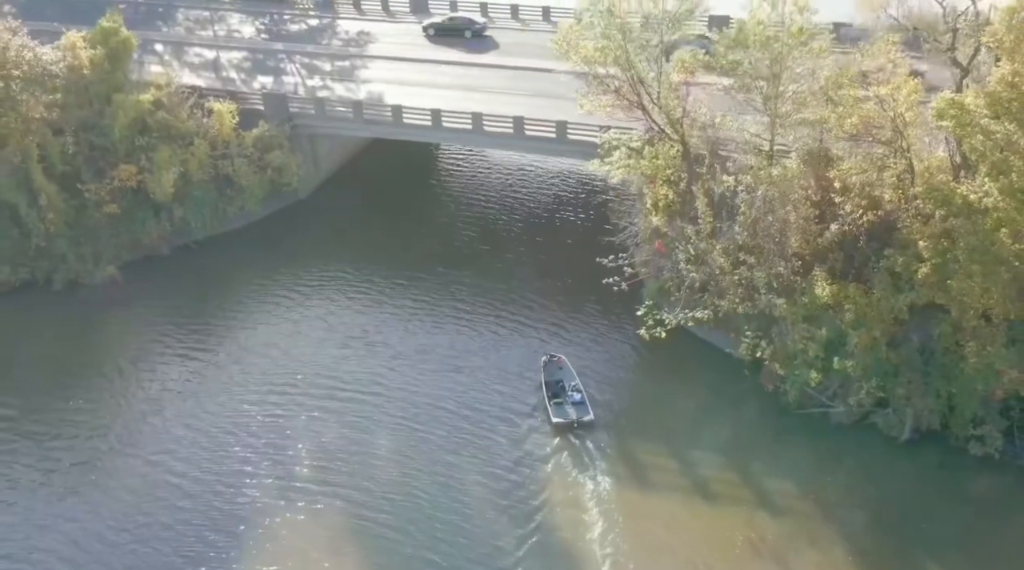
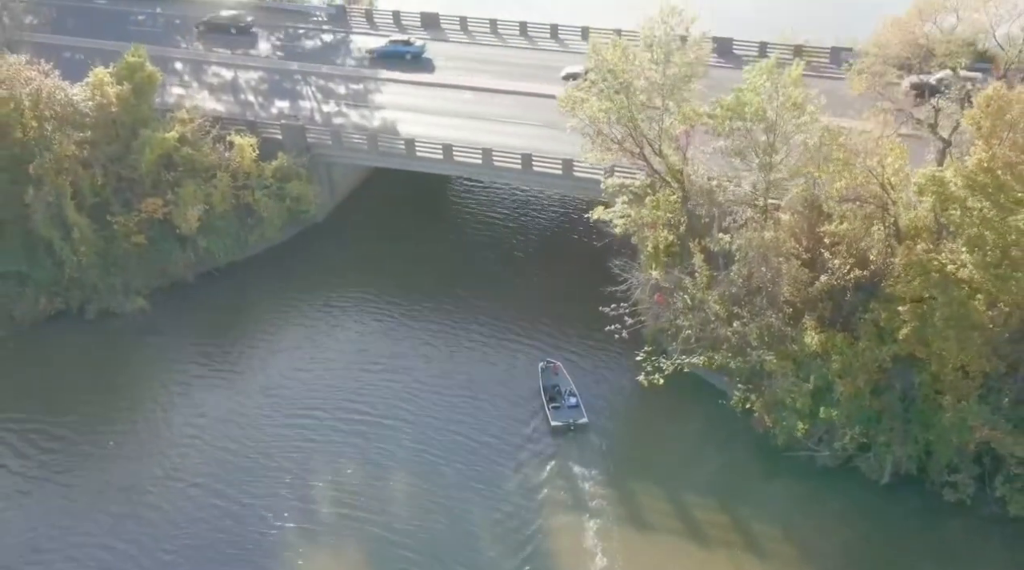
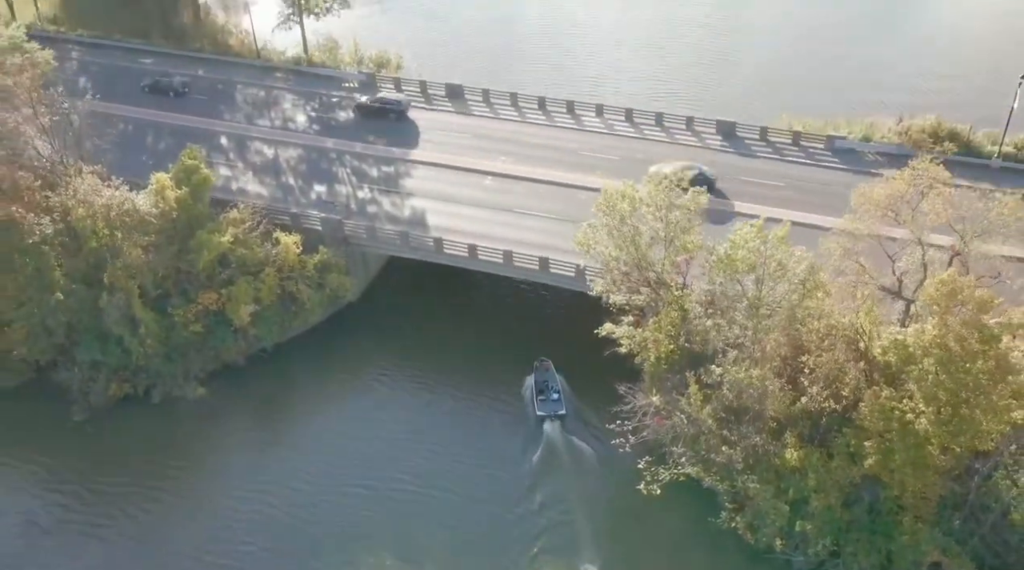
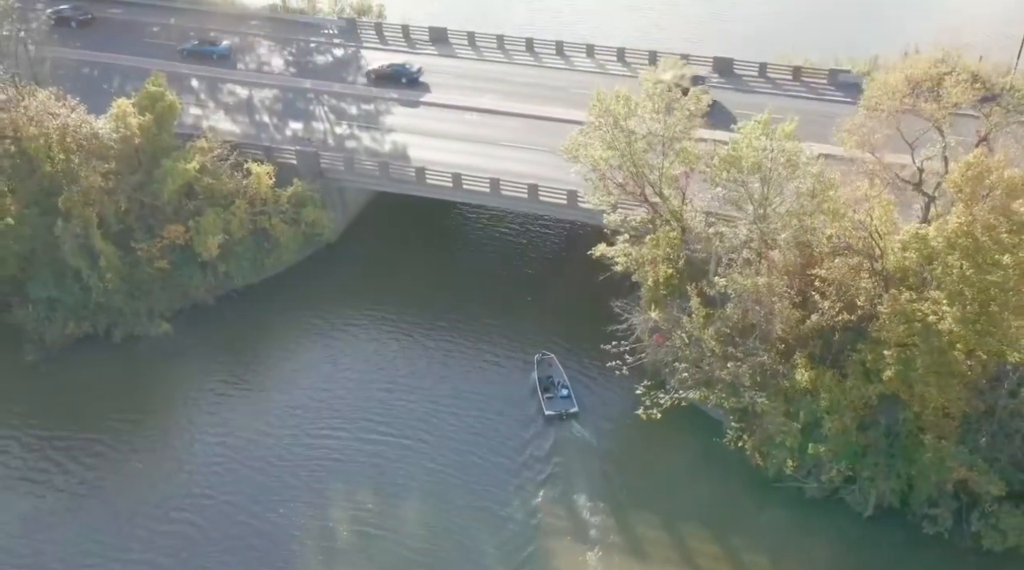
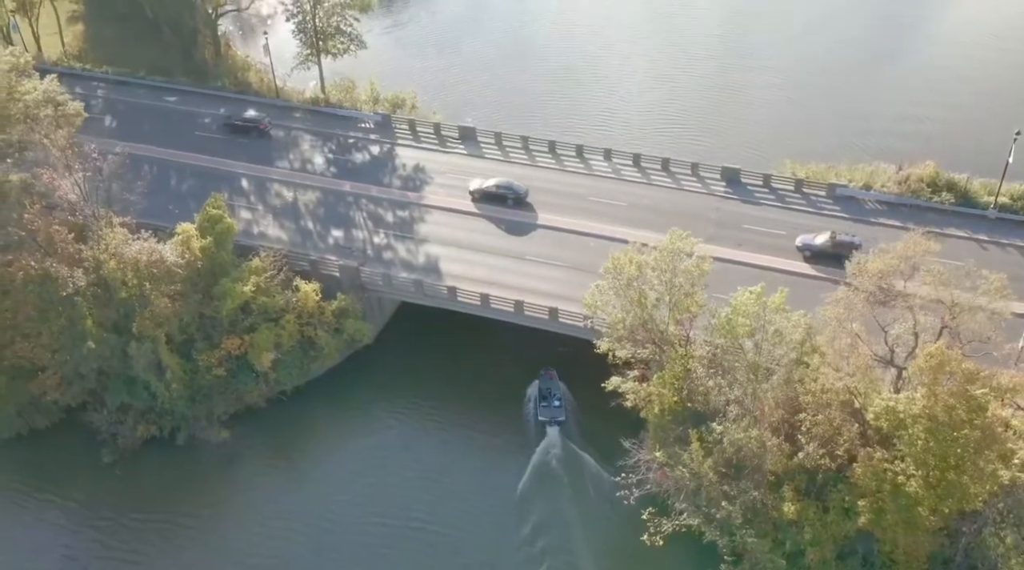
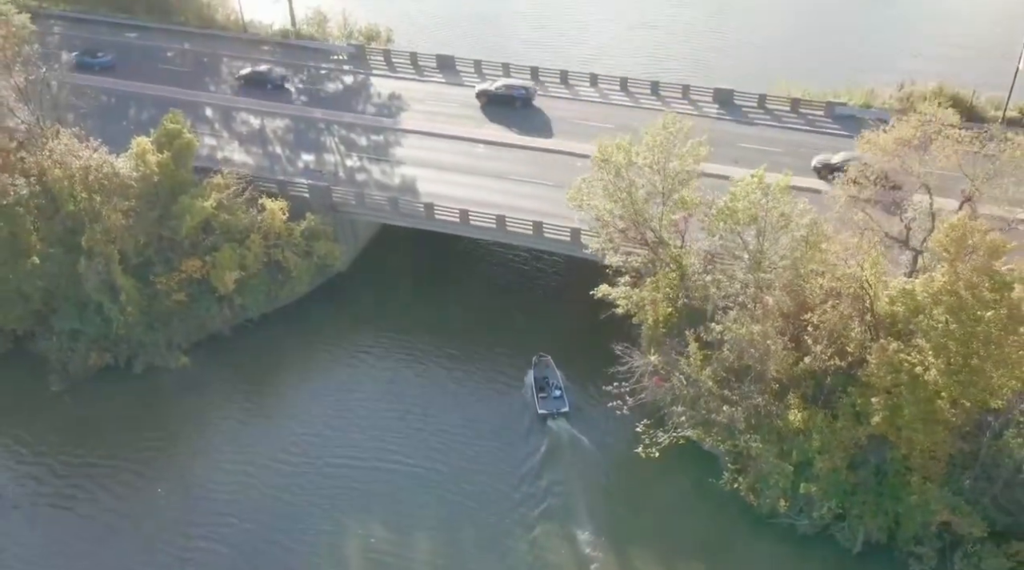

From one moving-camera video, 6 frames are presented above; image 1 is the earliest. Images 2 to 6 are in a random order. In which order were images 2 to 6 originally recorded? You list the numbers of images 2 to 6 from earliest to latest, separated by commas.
2, 4, 6, 3, 5
